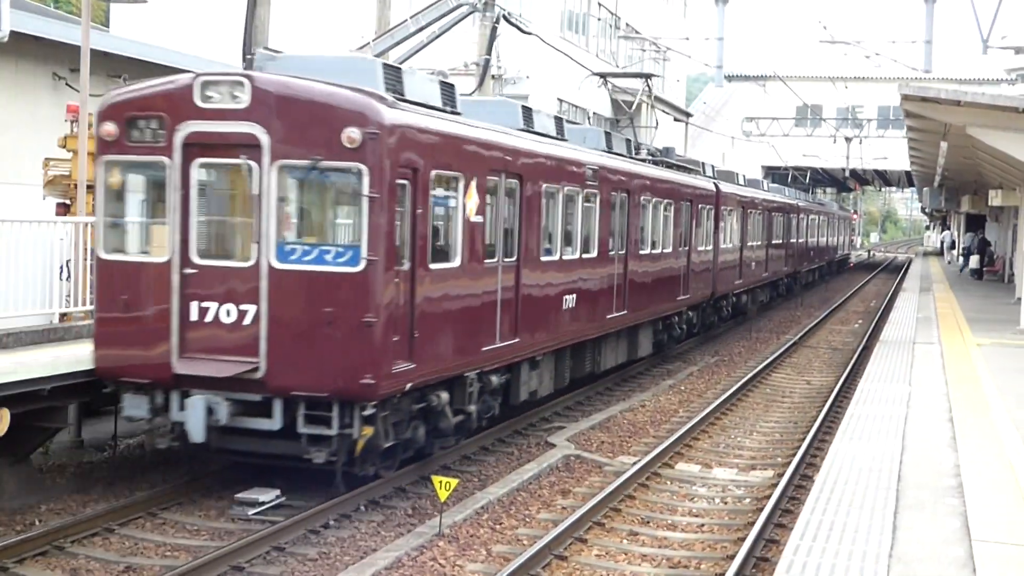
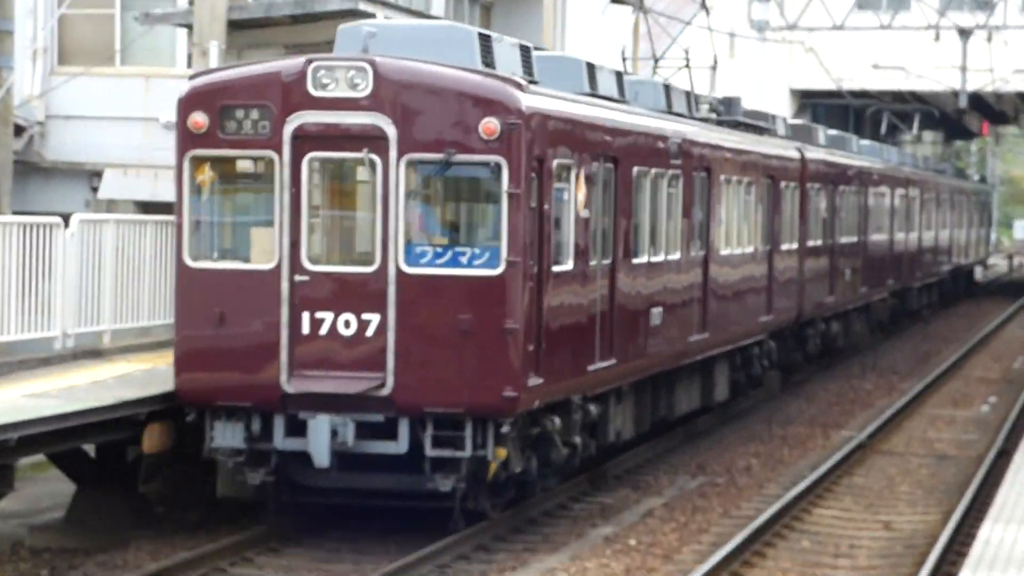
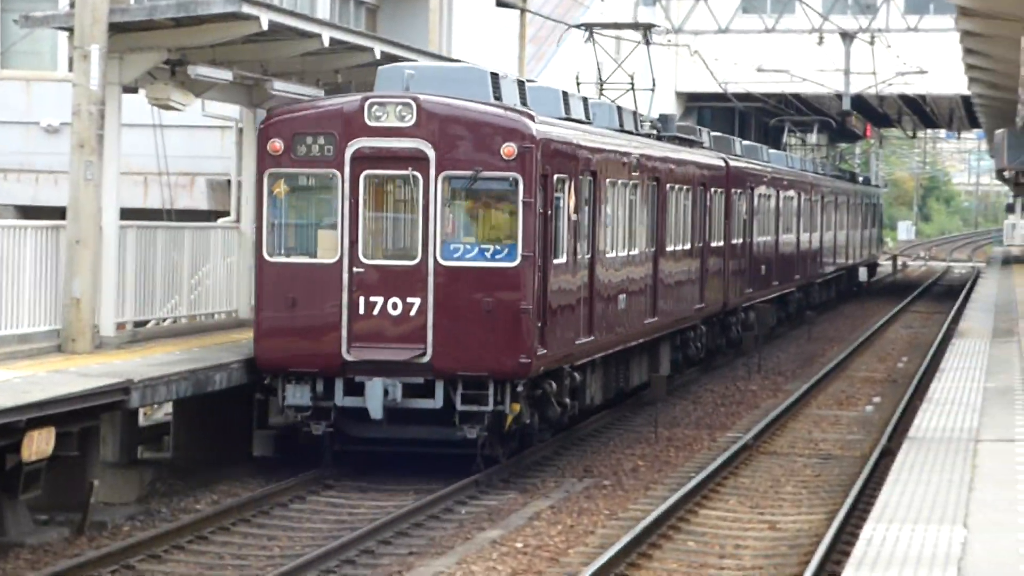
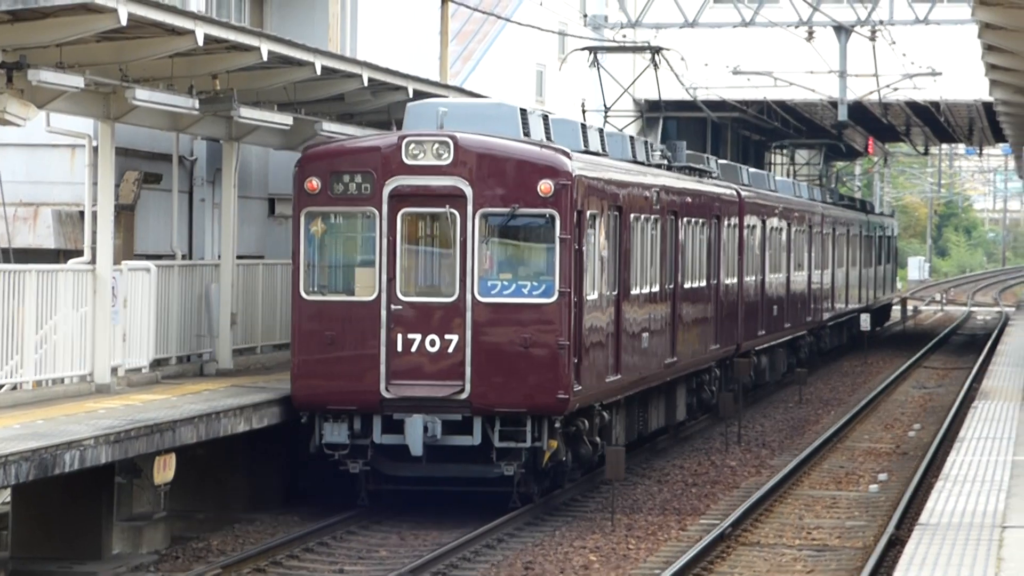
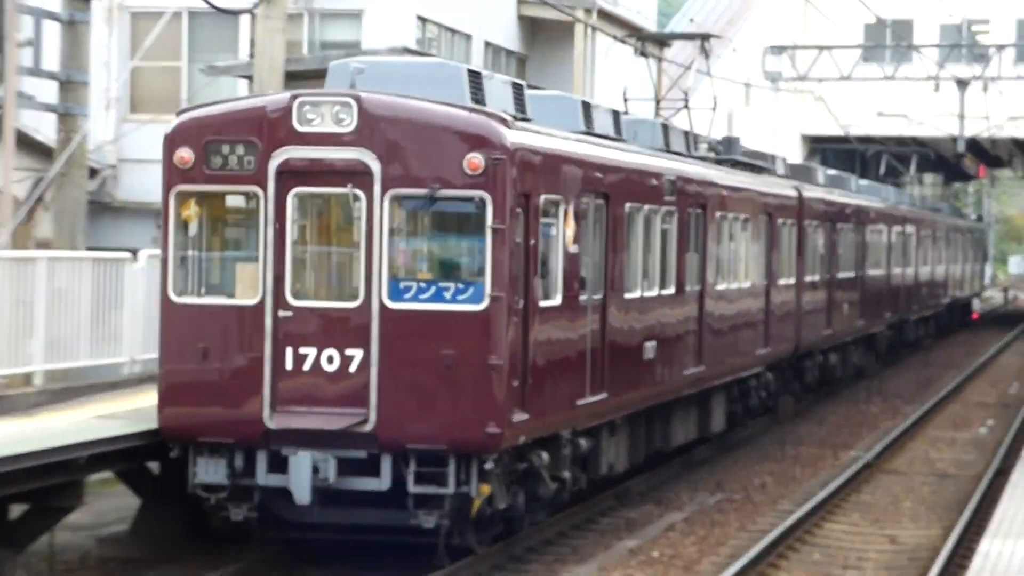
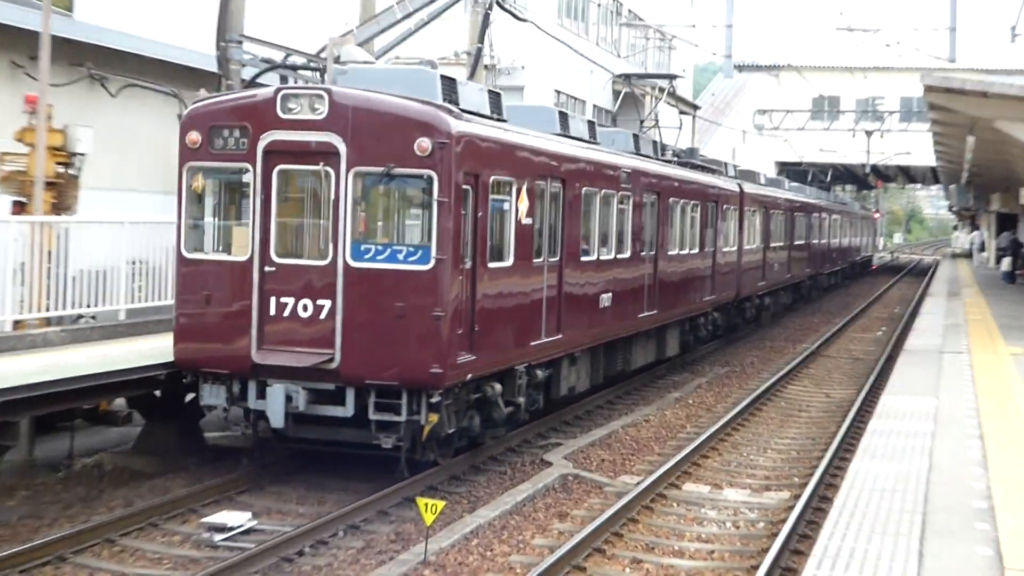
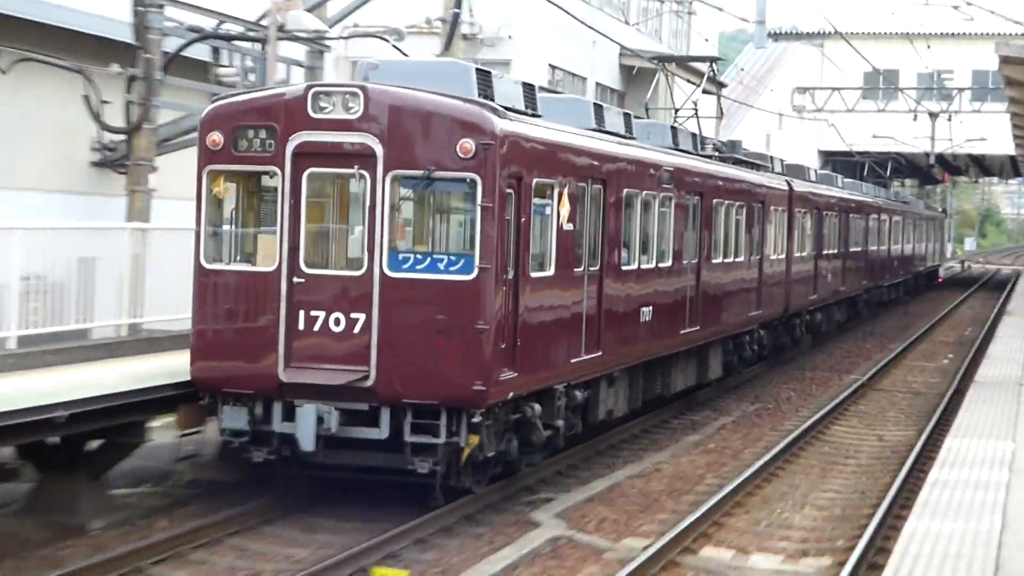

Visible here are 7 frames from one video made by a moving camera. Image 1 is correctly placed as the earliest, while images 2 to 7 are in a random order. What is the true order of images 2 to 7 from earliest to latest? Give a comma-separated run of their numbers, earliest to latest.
6, 7, 5, 2, 3, 4
